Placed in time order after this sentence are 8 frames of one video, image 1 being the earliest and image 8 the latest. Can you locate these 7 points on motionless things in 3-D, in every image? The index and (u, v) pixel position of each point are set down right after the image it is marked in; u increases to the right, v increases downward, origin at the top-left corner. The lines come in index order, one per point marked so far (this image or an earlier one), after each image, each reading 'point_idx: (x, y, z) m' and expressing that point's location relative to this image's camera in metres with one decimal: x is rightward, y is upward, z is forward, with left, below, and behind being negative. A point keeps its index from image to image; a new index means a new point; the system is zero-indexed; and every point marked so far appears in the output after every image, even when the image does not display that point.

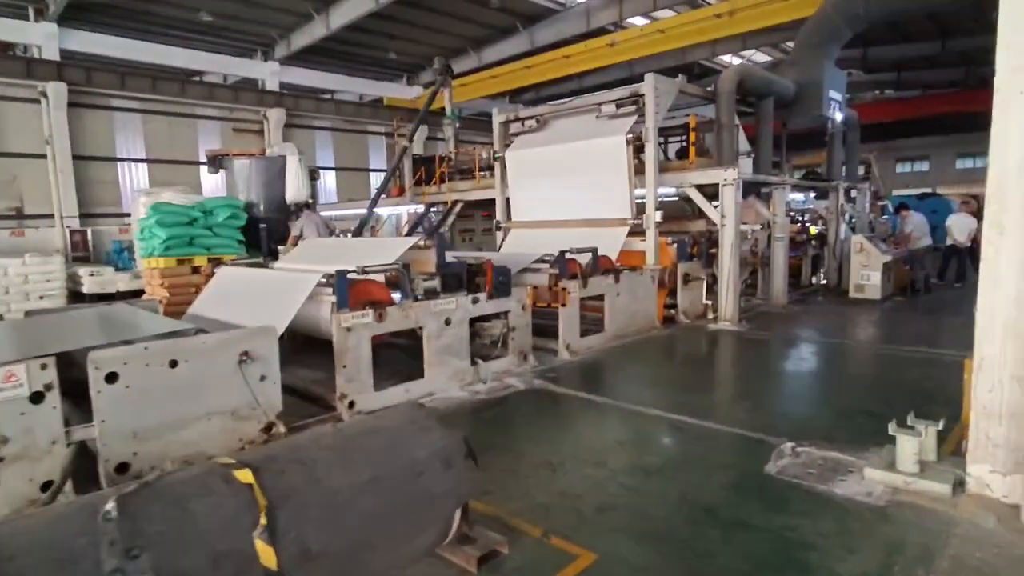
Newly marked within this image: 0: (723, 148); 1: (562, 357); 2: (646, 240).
0: (+2.6, +1.7, +7.2) m
1: (+0.5, -0.7, +5.7) m
2: (+1.6, +0.6, +7.0) m
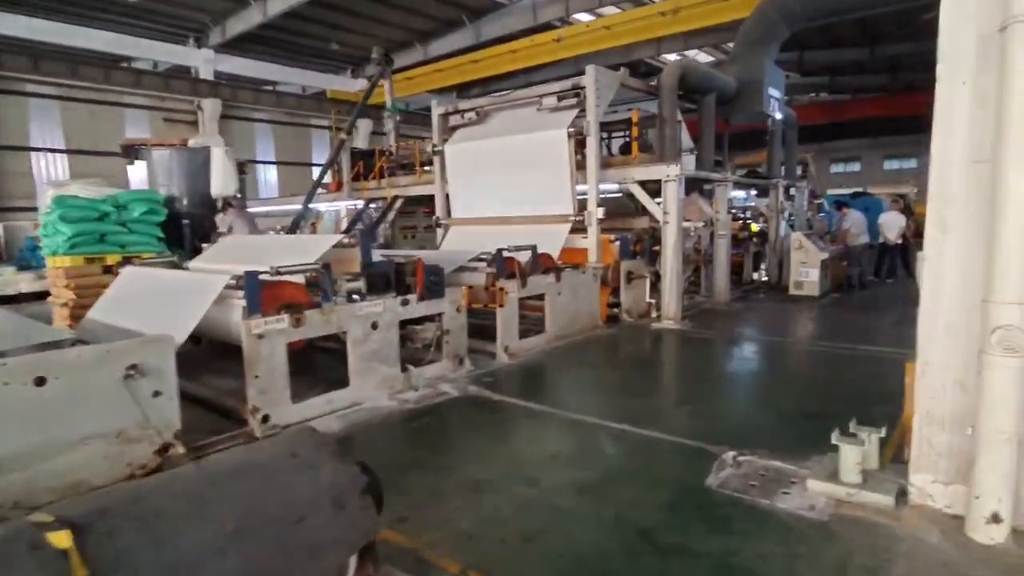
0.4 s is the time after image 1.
0: (+1.8, +1.7, +7.1) m
1: (-0.1, -0.7, +5.5) m
2: (+0.9, +0.6, +6.8) m
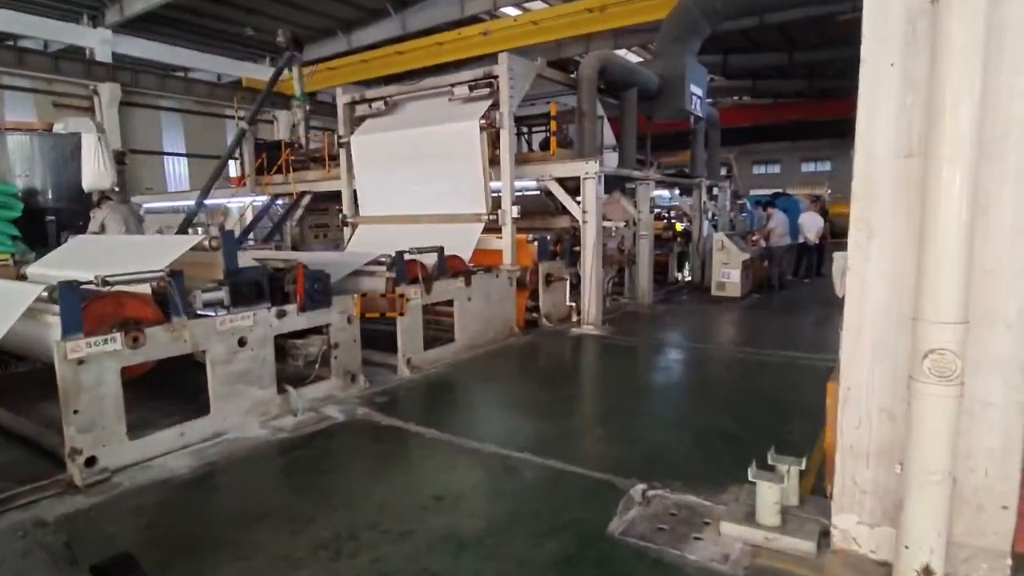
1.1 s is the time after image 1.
0: (+0.8, +1.7, +6.7) m
1: (-0.9, -0.7, +4.9) m
2: (-0.1, +0.5, +6.4) m
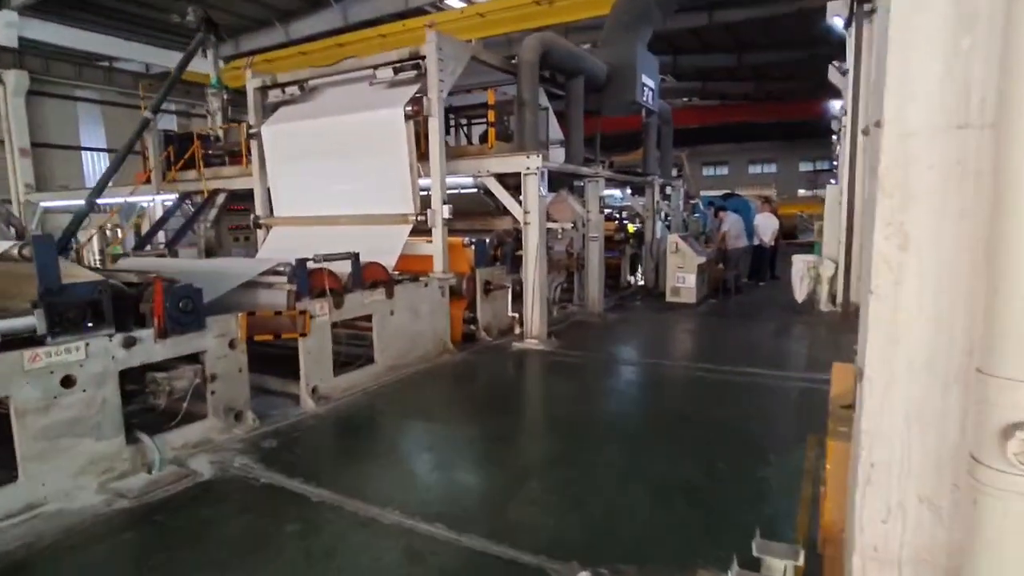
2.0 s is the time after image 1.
0: (+0.2, +1.6, +6.0) m
1: (-1.5, -0.8, +4.1) m
2: (-0.7, +0.4, +5.6) m
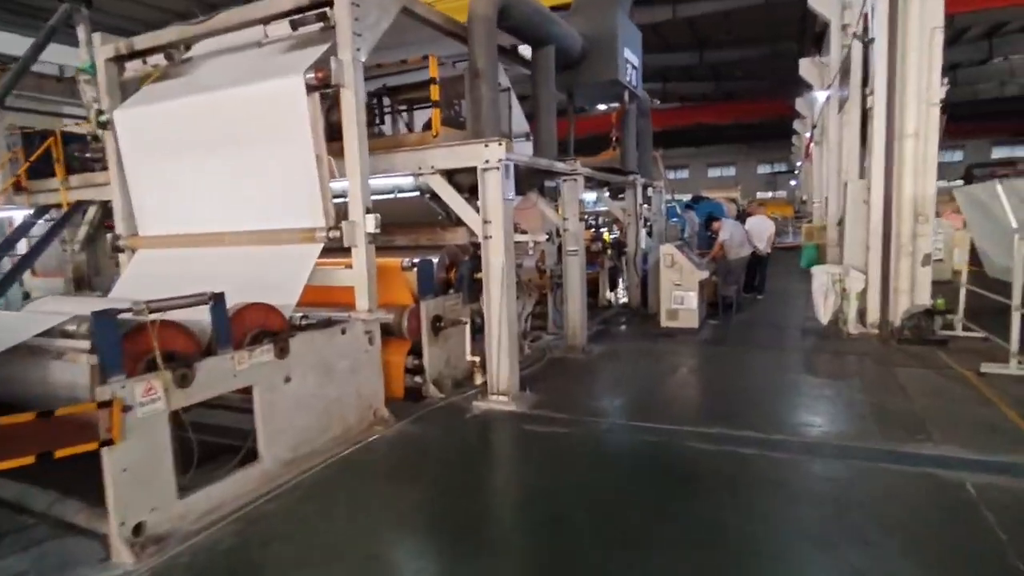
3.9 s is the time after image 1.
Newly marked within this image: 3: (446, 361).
0: (-0.2, +1.3, +4.4) m
1: (-1.6, -1.1, +2.4) m
2: (-1.0, +0.1, +3.9) m
3: (-0.5, -0.6, +4.7) m
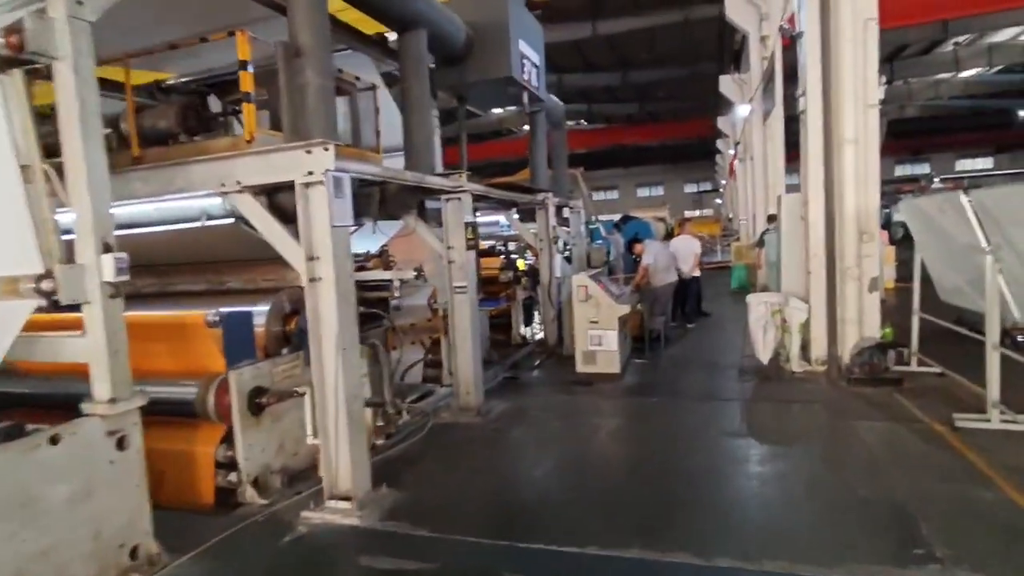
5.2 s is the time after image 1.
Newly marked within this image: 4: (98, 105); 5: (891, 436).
0: (-1.1, +1.0, +3.2) m
1: (-2.2, -1.4, +1.0) m
2: (-1.8, -0.2, +2.6) m
3: (-1.4, -0.9, +3.4) m
4: (-1.8, +0.8, +2.5) m
5: (+2.4, -0.9, +3.8) m
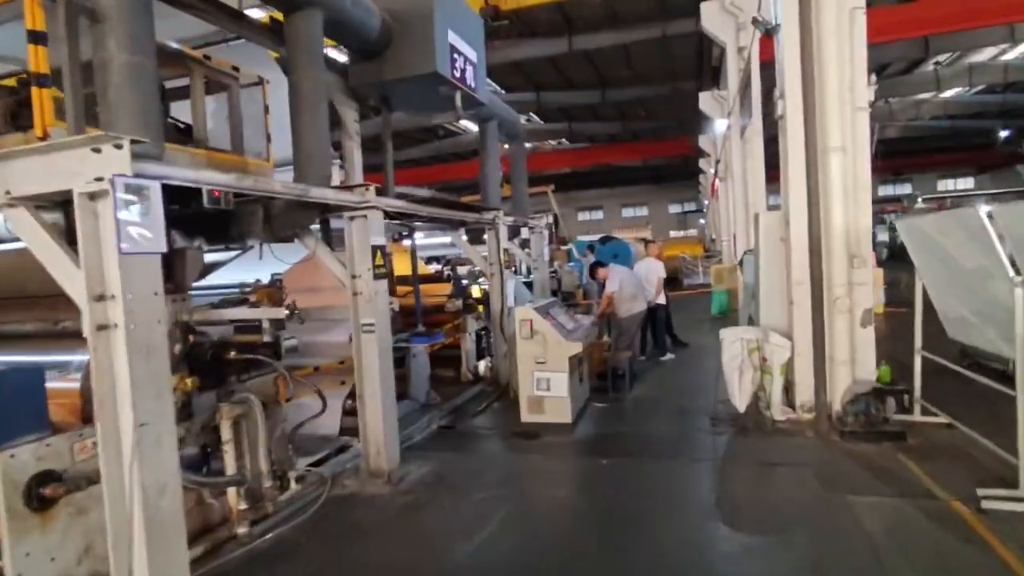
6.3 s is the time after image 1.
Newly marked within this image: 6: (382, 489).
0: (-1.6, +0.8, +2.4) m
1: (-2.6, -1.5, 0.0) m
2: (-2.3, -0.4, +1.7) m
3: (-1.9, -1.1, +2.5) m
4: (-2.3, +0.6, +1.7) m
5: (+1.9, -1.2, +2.9) m
6: (-0.8, -1.3, +3.8) m
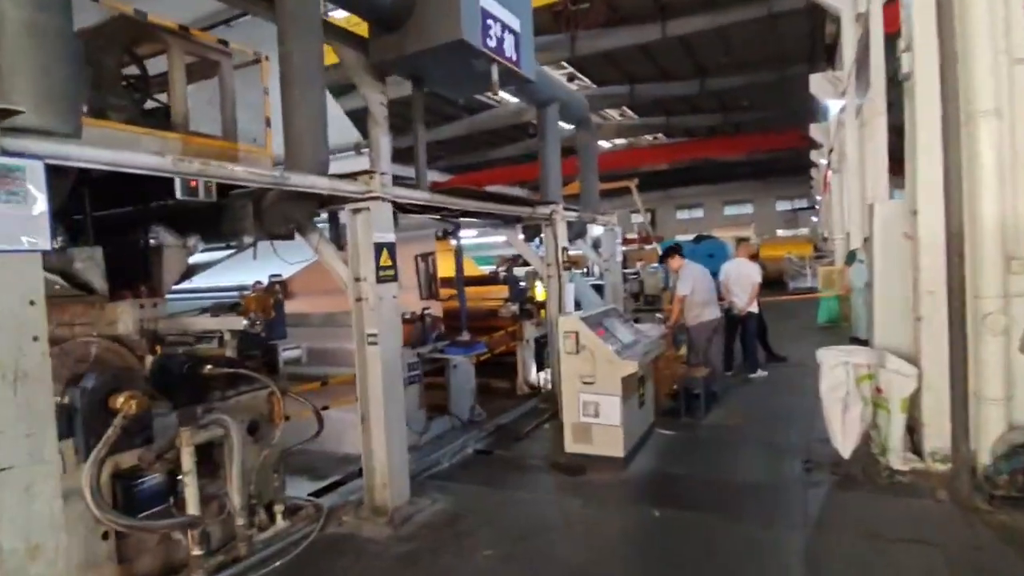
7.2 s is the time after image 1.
0: (-1.6, +0.8, +2.0) m
1: (-3.1, -1.5, -0.2) m
2: (-2.5, -0.4, +1.4) m
3: (-1.9, -1.2, +2.1) m
4: (-2.4, +0.6, +1.4) m
5: (+1.9, -1.2, +1.9) m
6: (-0.7, -1.3, +3.2) m
